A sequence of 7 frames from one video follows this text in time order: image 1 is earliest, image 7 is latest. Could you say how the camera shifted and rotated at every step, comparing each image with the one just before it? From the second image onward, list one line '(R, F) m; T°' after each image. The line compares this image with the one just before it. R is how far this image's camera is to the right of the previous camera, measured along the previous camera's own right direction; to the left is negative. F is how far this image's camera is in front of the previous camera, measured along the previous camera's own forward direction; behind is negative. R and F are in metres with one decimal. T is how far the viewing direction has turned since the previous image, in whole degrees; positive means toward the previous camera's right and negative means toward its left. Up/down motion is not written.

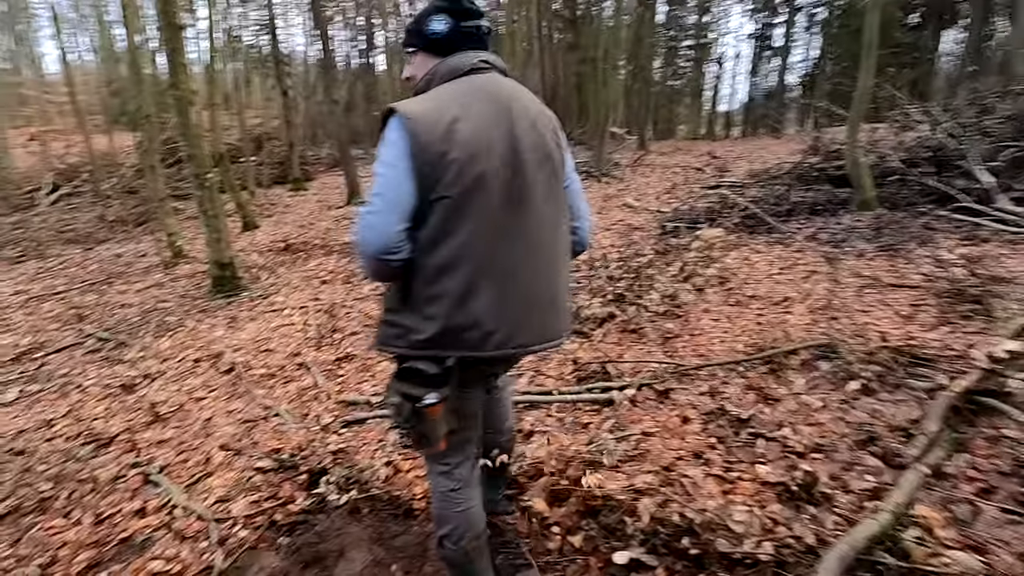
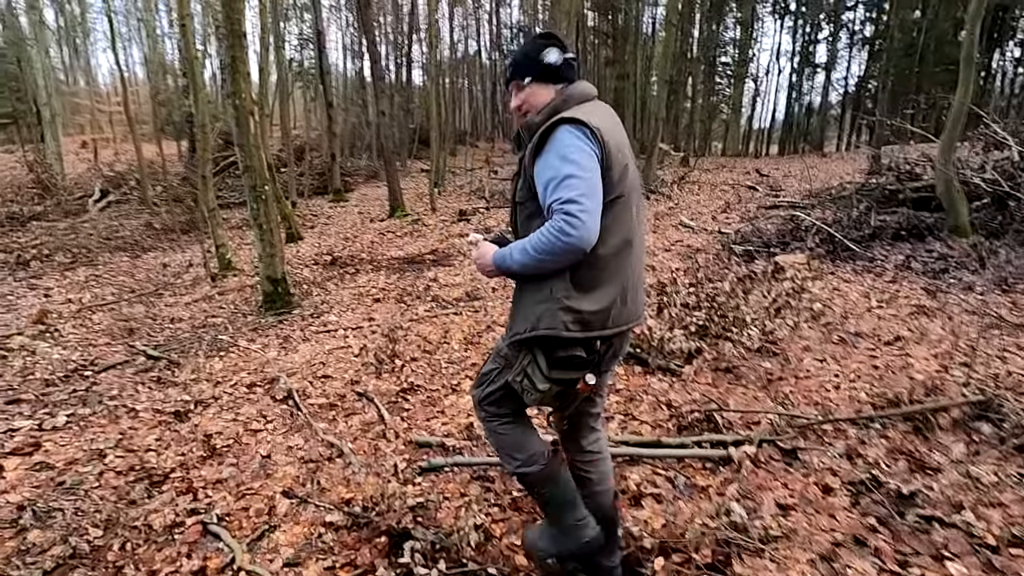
(-0.5, +0.5) m; -3°
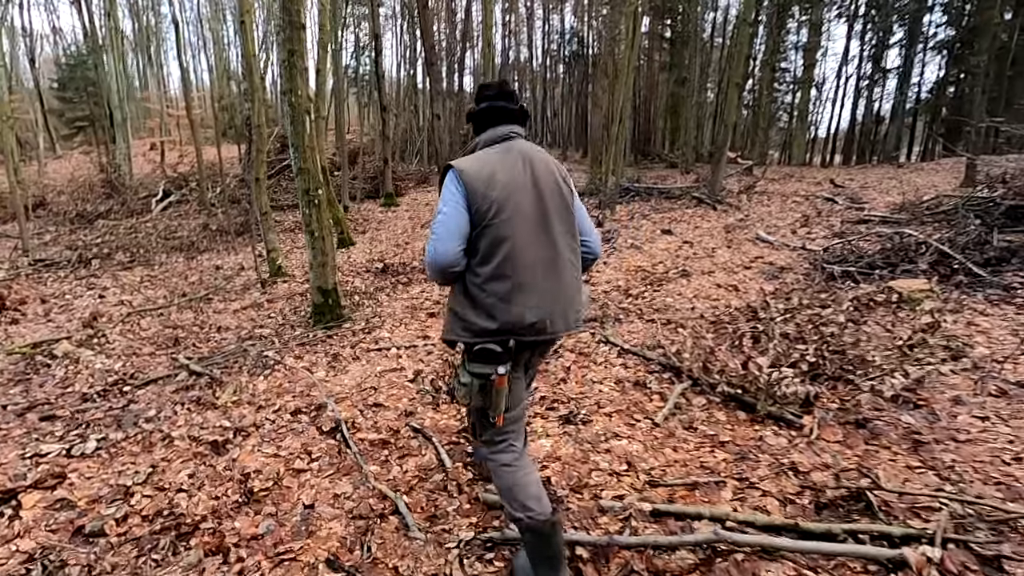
(-0.3, +0.7) m; -5°
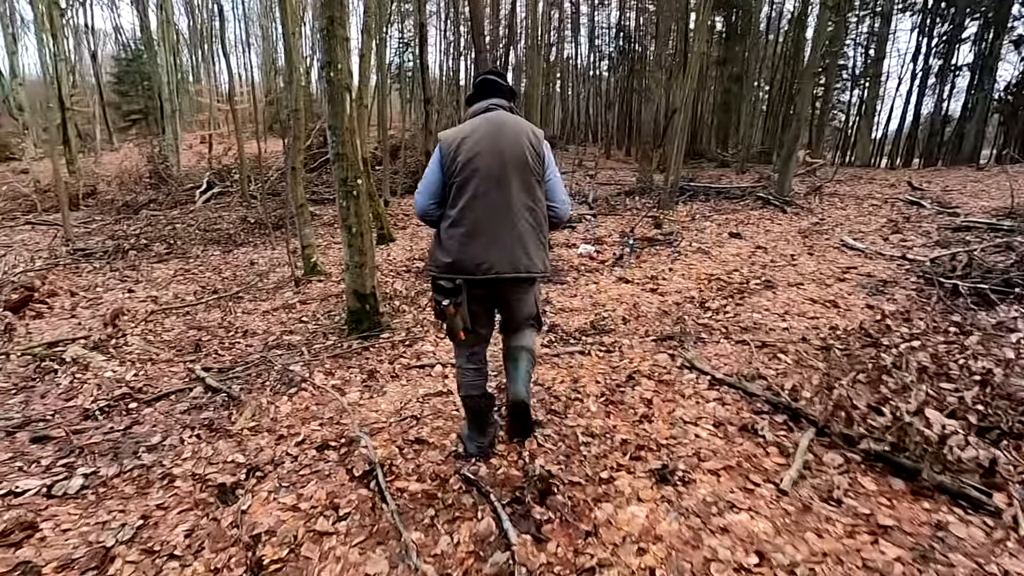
(-0.3, +0.9) m; -4°
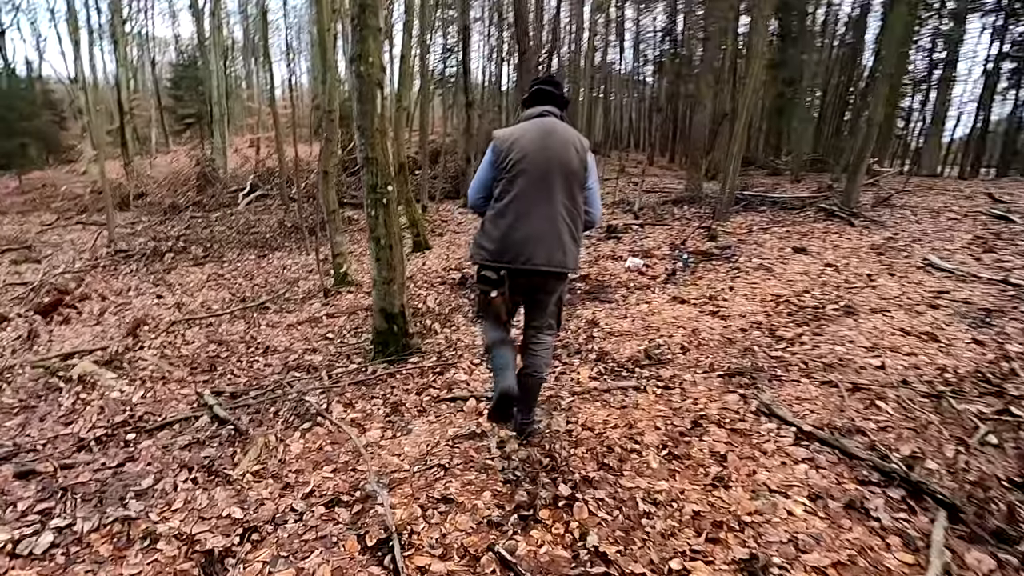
(-0.1, +0.7) m; -4°
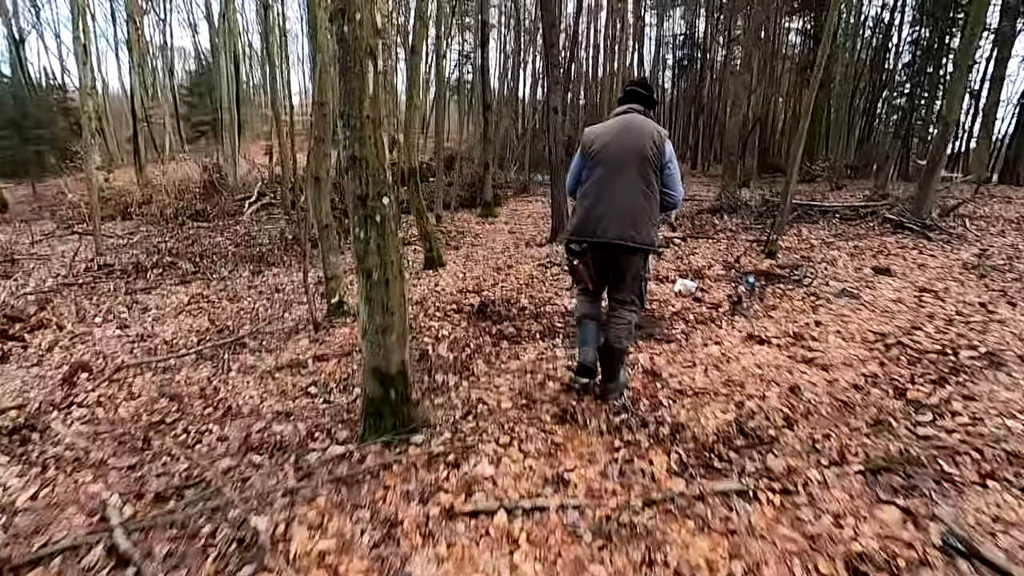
(-0.2, +1.5) m; -2°
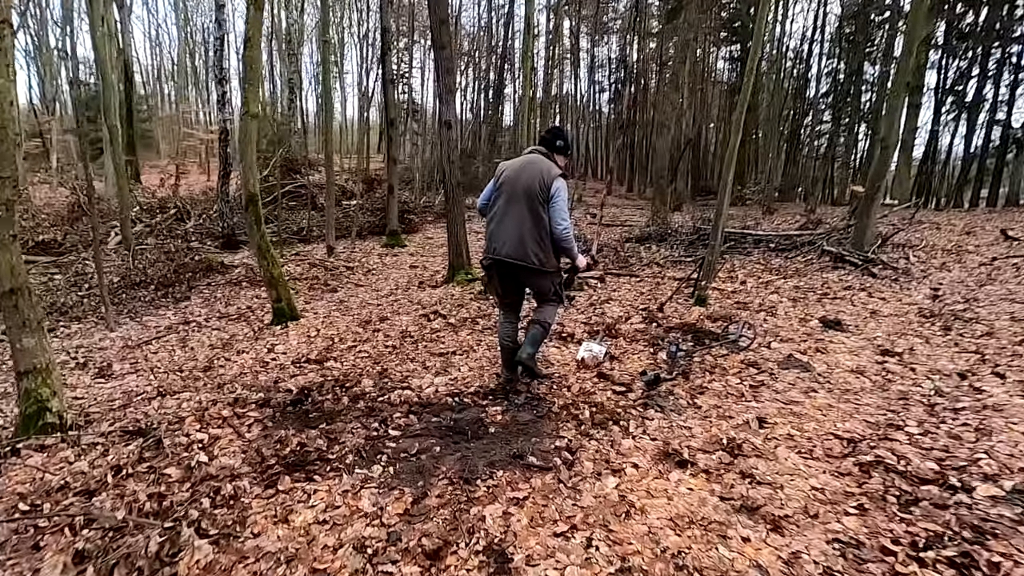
(+1.2, +2.1) m; +6°
